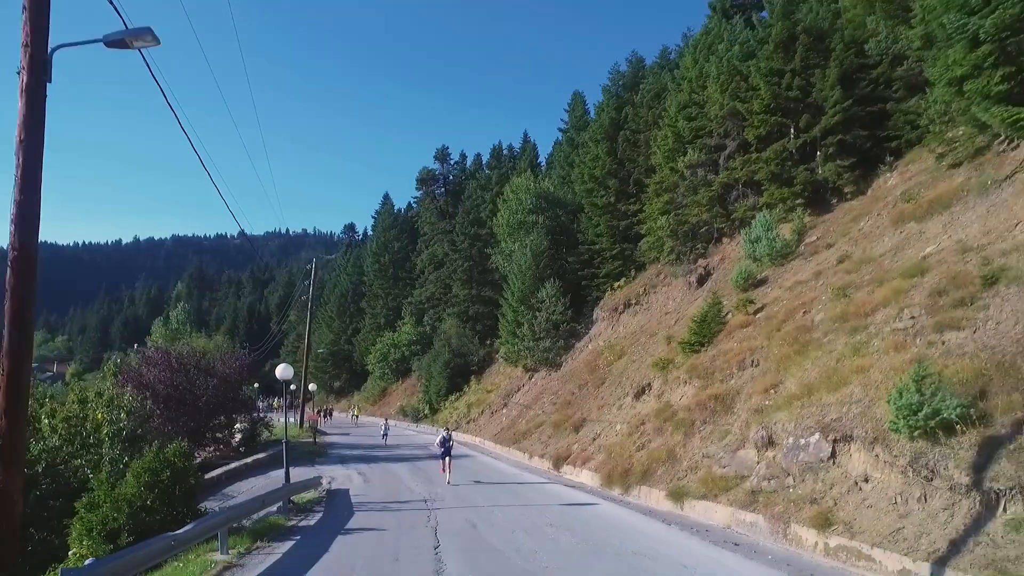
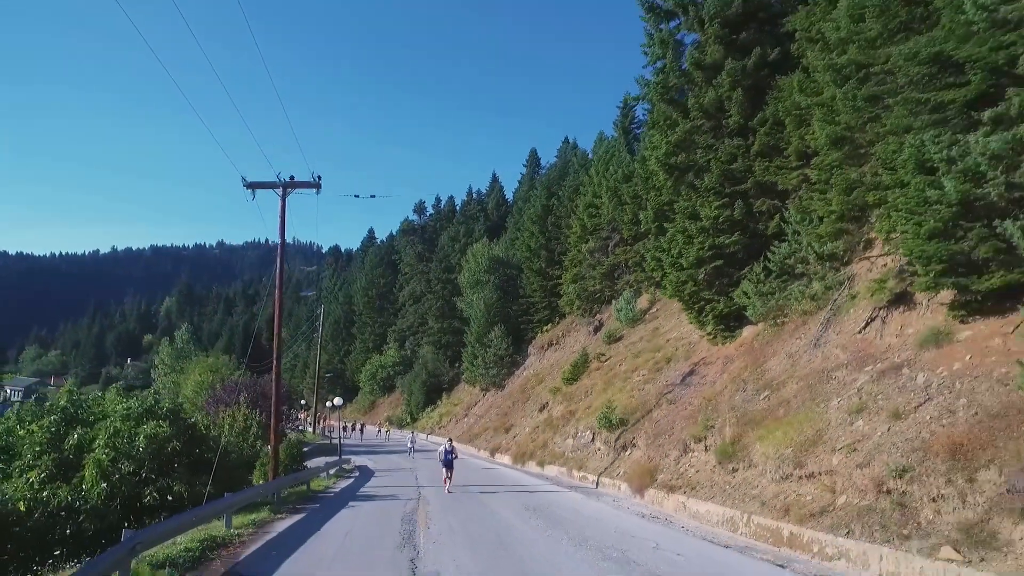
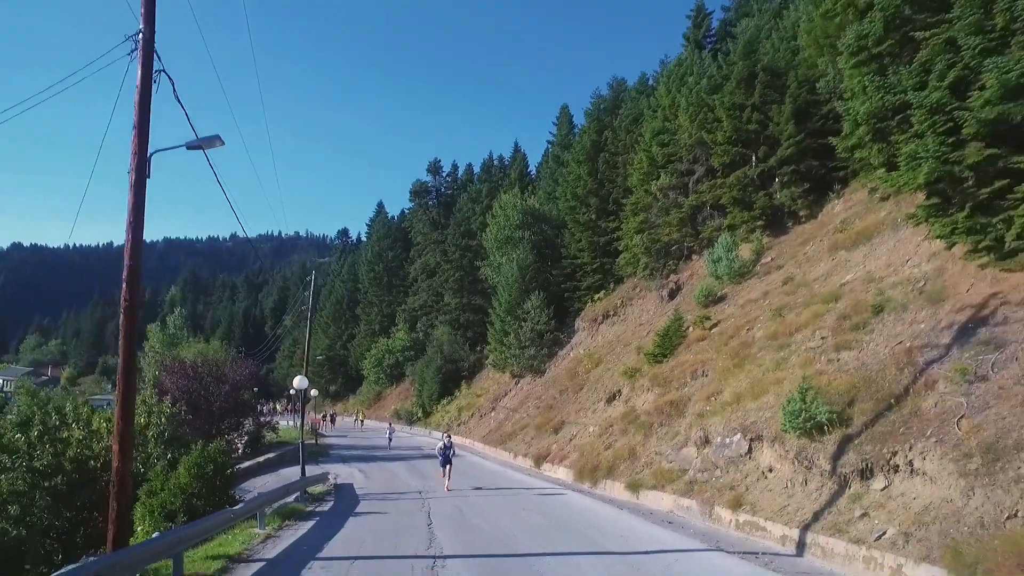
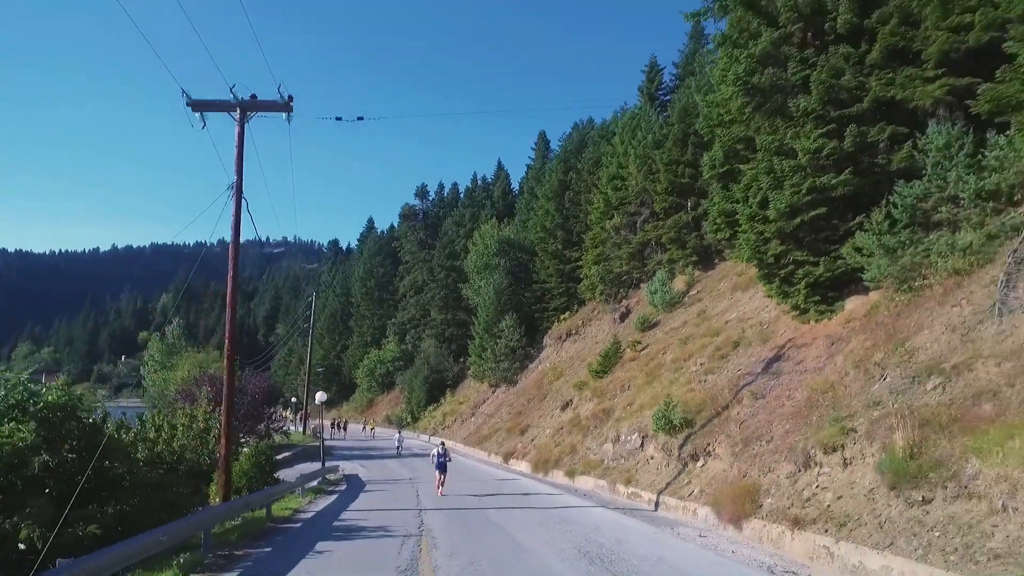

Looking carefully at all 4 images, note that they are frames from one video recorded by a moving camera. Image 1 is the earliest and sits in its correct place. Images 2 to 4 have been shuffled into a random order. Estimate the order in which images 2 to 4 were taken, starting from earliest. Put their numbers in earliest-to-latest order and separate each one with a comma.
3, 4, 2
